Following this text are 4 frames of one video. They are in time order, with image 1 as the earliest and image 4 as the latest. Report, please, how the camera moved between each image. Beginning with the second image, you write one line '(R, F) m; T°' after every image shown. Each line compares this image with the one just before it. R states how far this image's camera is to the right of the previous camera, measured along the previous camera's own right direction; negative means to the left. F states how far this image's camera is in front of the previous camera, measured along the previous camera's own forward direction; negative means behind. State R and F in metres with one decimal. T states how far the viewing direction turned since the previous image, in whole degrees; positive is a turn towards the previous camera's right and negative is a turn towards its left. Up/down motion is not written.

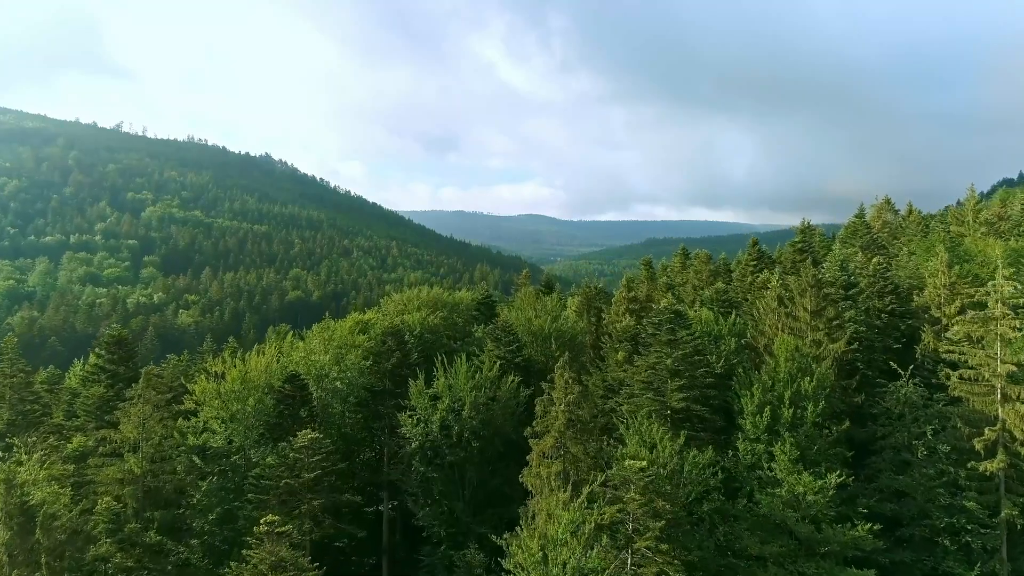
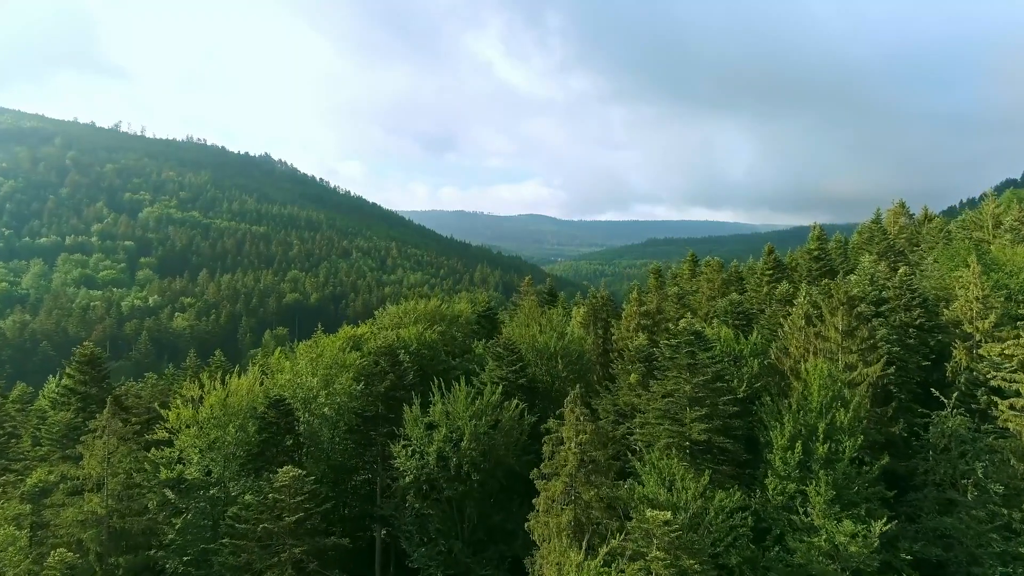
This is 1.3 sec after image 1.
(-0.2, +3.2) m; 0°
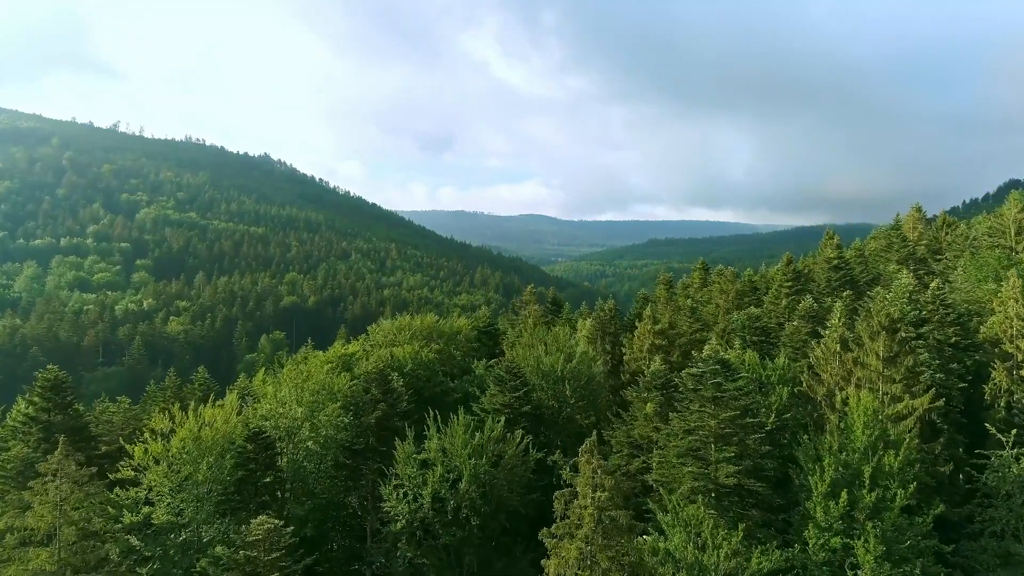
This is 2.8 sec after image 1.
(-0.2, +3.5) m; 0°
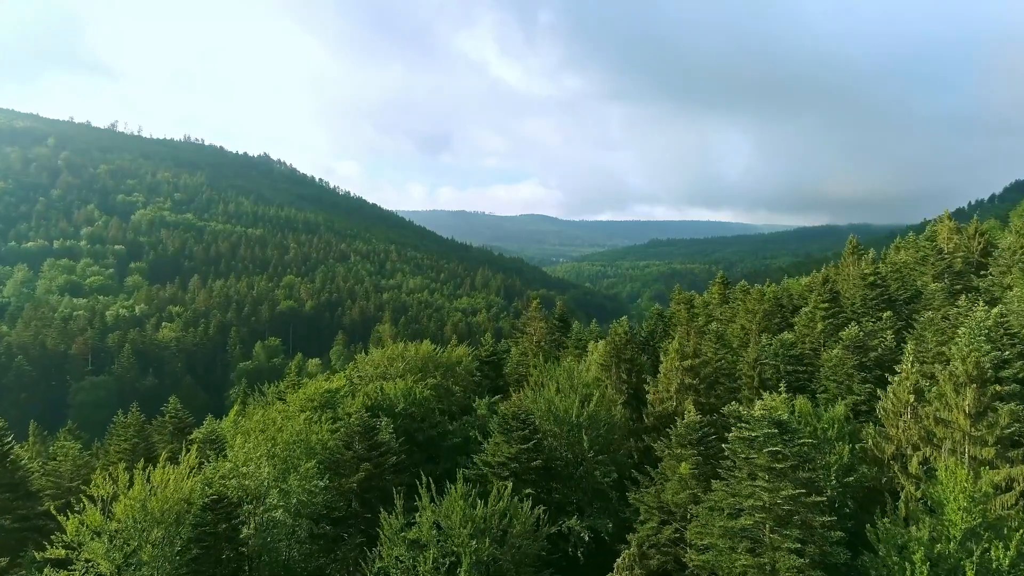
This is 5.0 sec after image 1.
(-0.4, +5.3) m; 0°
